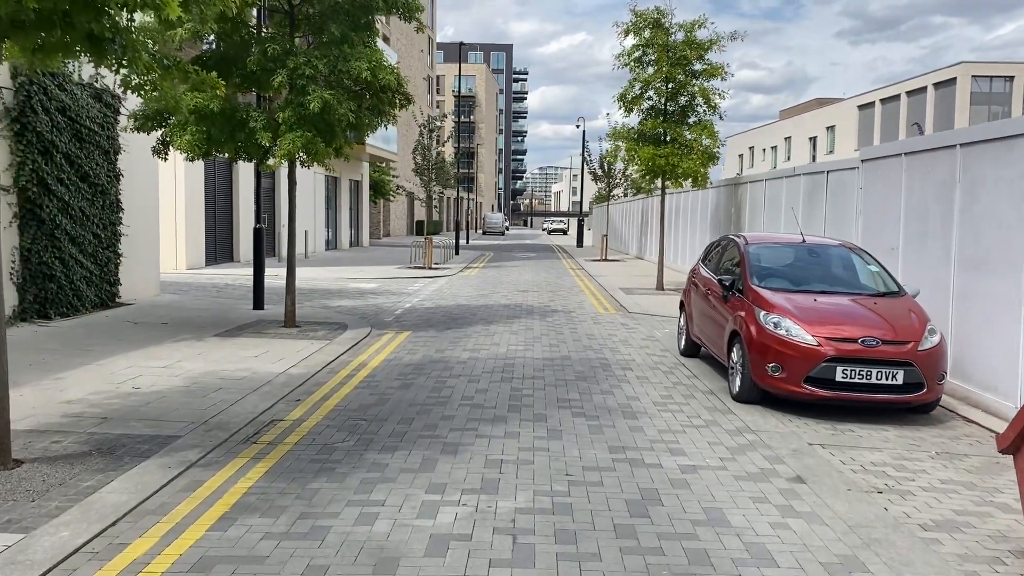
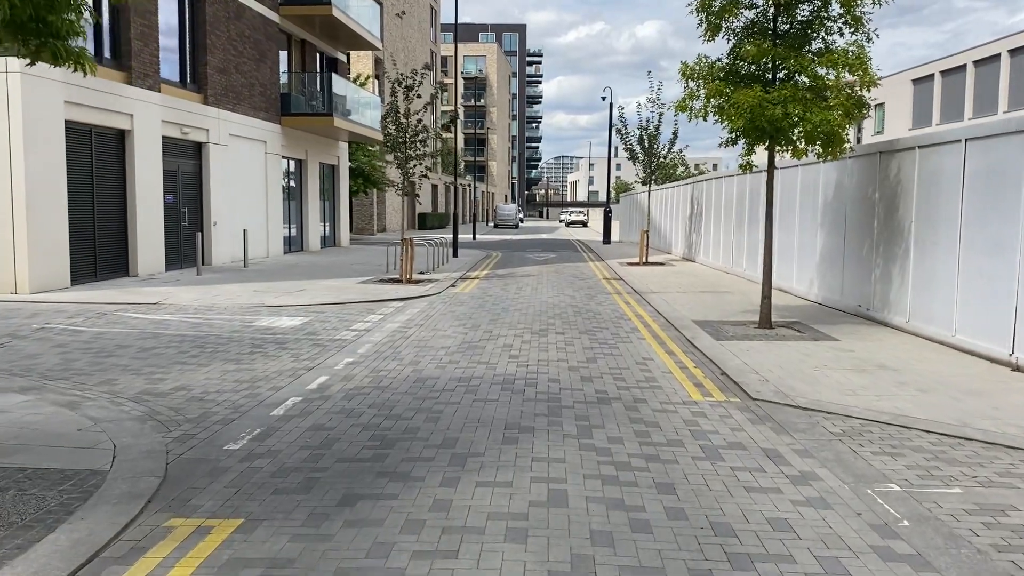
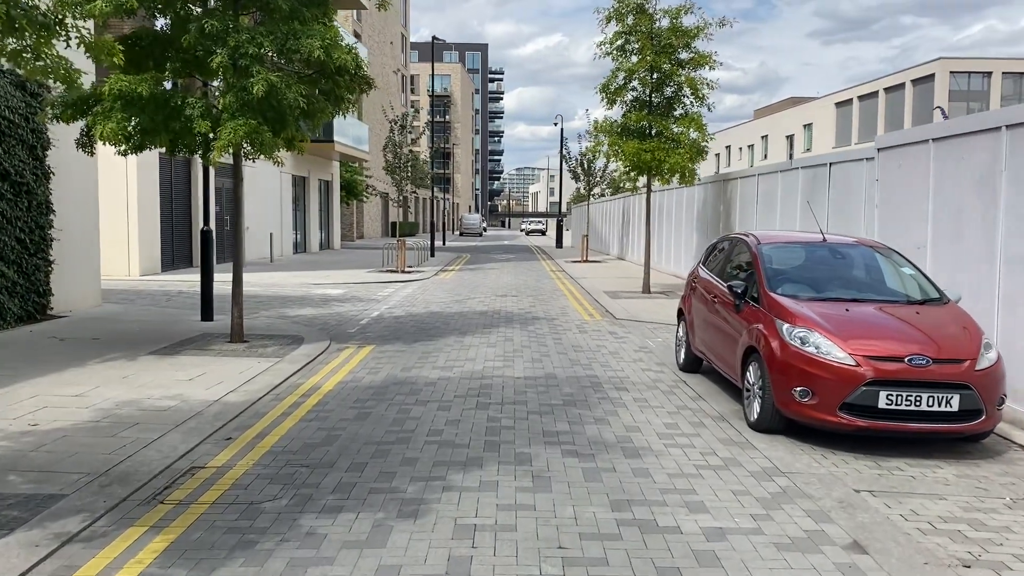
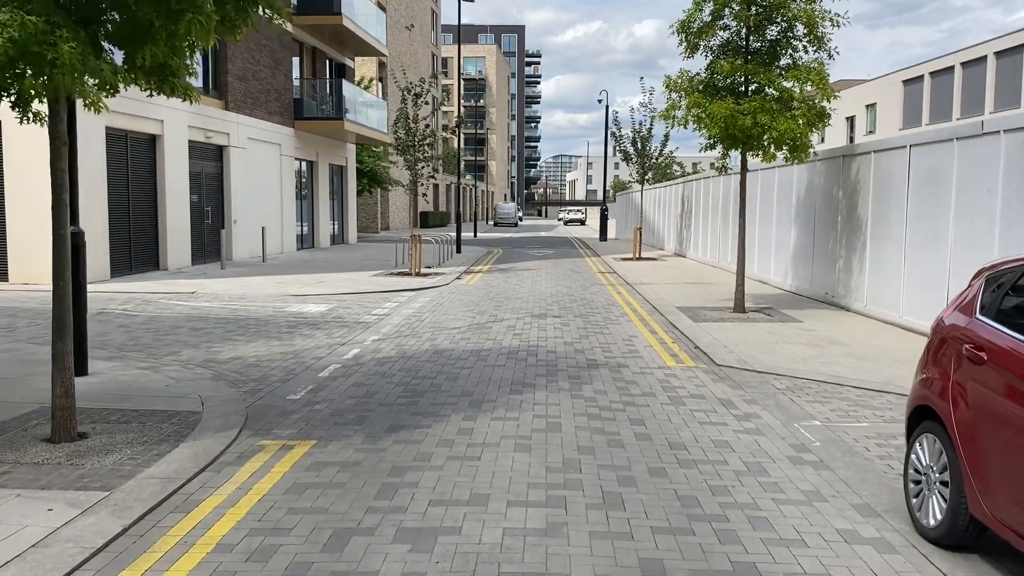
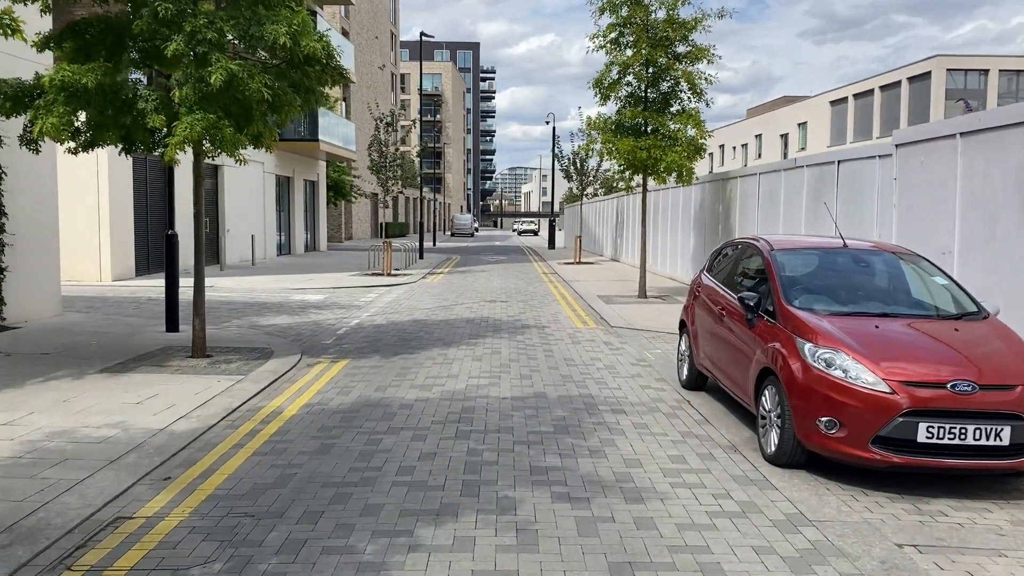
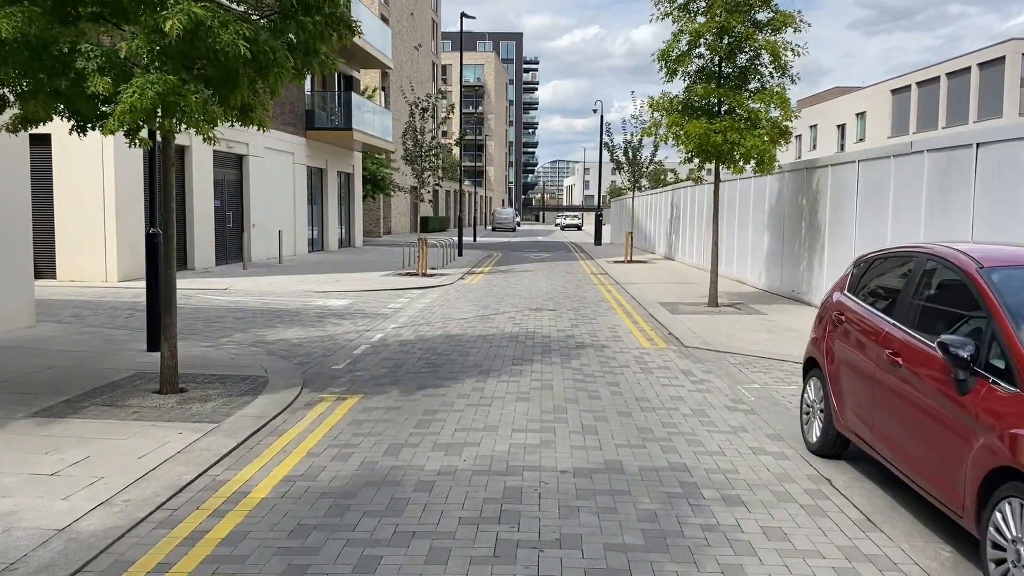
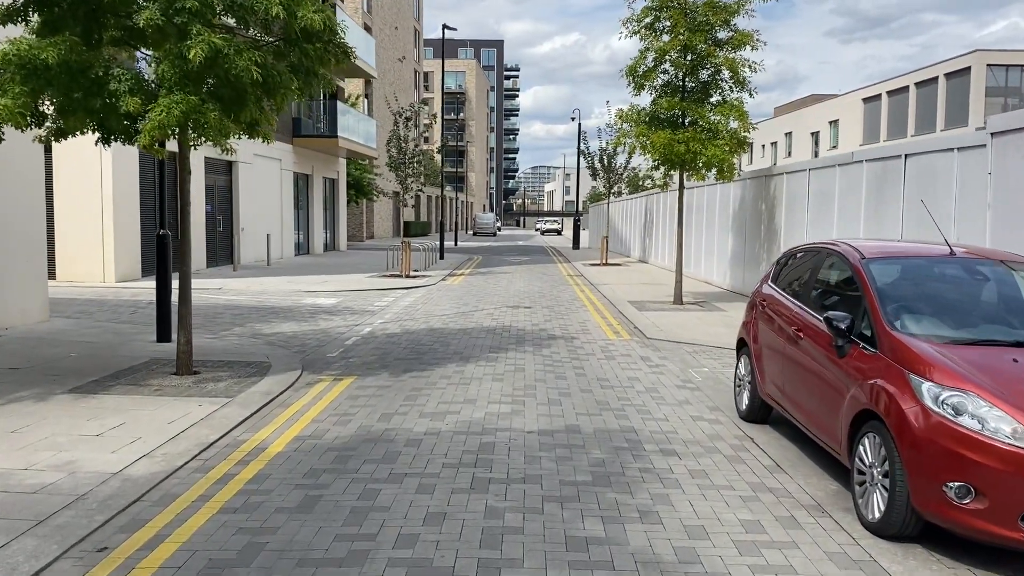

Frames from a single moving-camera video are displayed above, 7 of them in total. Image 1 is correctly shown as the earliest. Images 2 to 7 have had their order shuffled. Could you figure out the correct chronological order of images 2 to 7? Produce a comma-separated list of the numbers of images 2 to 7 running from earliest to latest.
3, 5, 7, 6, 4, 2
